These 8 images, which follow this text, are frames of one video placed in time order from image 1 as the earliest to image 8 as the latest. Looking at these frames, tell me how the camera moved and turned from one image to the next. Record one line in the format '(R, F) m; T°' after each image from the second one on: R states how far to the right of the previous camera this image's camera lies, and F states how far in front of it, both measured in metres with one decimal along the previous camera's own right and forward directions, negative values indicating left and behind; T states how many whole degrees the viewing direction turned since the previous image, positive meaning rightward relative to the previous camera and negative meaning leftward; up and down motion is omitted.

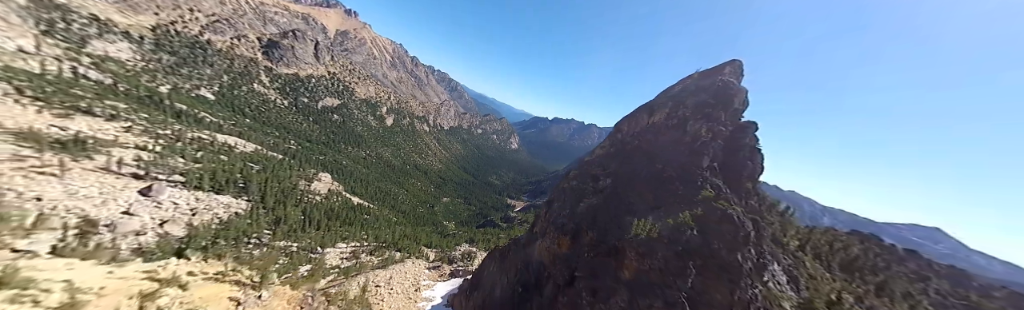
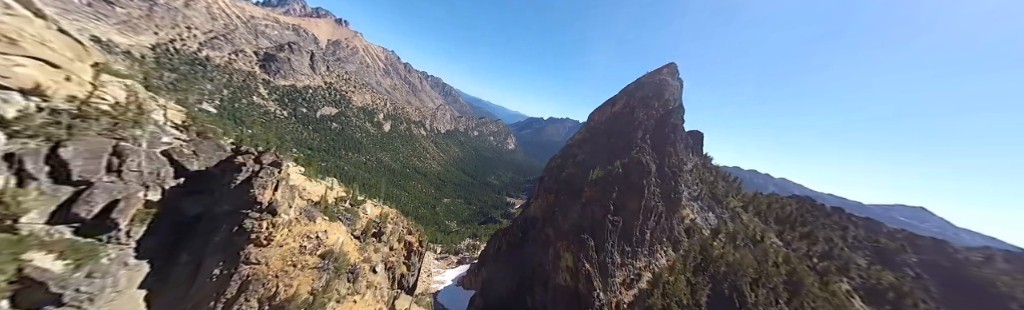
(-0.1, -8.4) m; +1°
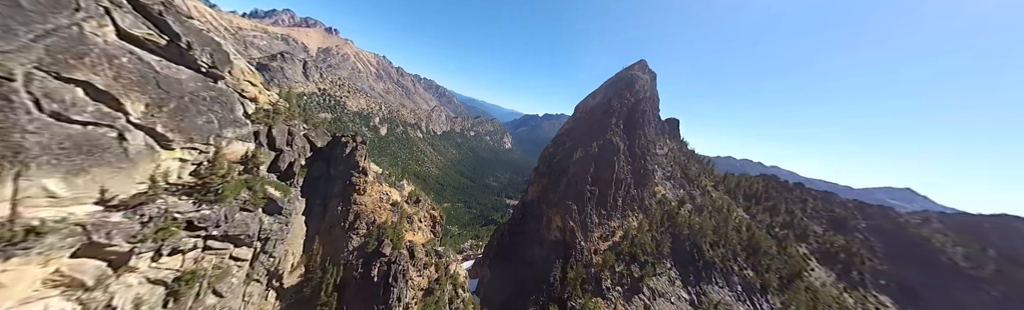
(-0.3, -5.4) m; +1°
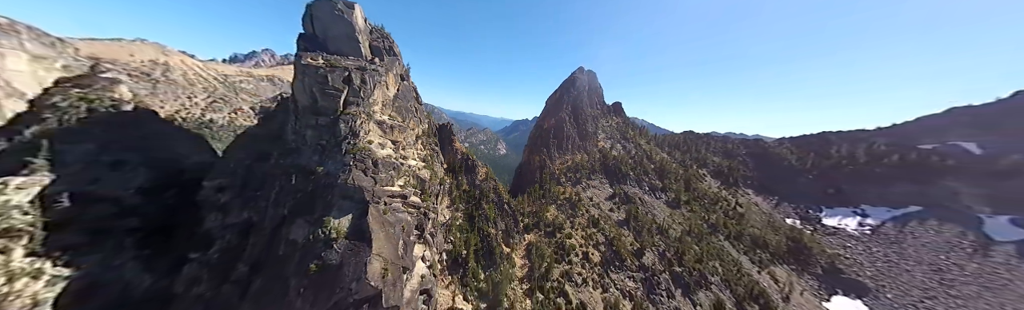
(-1.6, -23.4) m; +2°
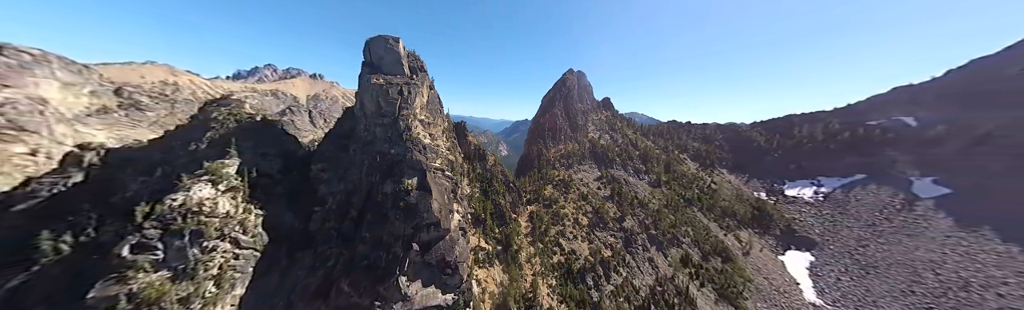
(-0.3, -9.5) m; 0°
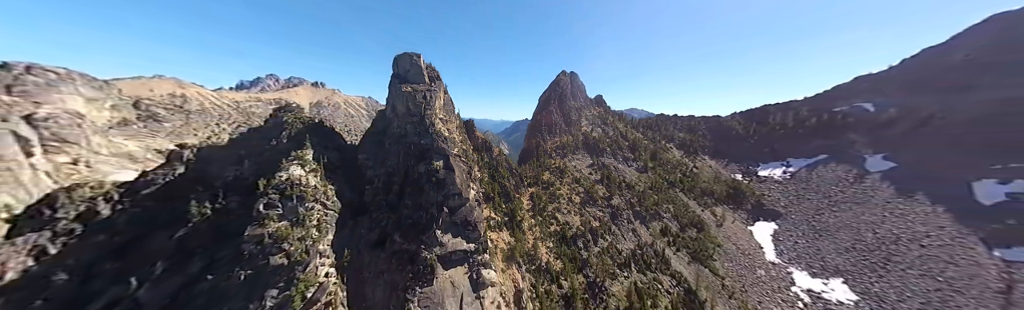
(-0.3, -8.2) m; 0°
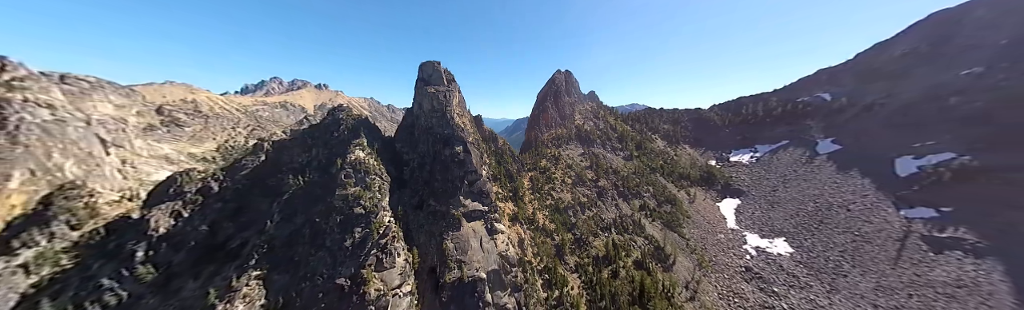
(-0.2, -10.9) m; 0°
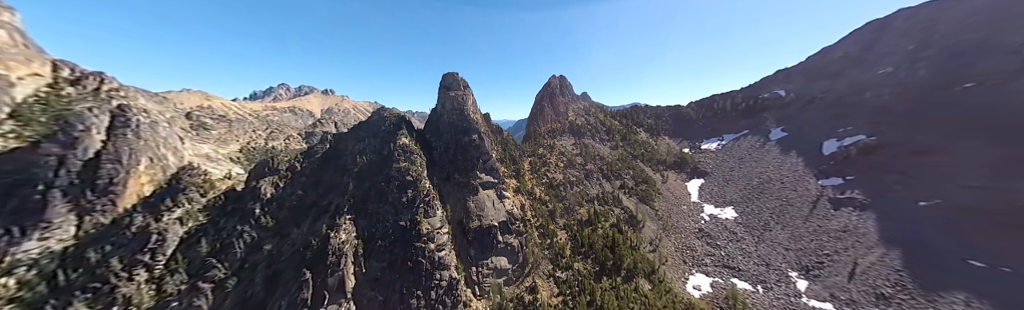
(-0.2, -14.9) m; -1°
